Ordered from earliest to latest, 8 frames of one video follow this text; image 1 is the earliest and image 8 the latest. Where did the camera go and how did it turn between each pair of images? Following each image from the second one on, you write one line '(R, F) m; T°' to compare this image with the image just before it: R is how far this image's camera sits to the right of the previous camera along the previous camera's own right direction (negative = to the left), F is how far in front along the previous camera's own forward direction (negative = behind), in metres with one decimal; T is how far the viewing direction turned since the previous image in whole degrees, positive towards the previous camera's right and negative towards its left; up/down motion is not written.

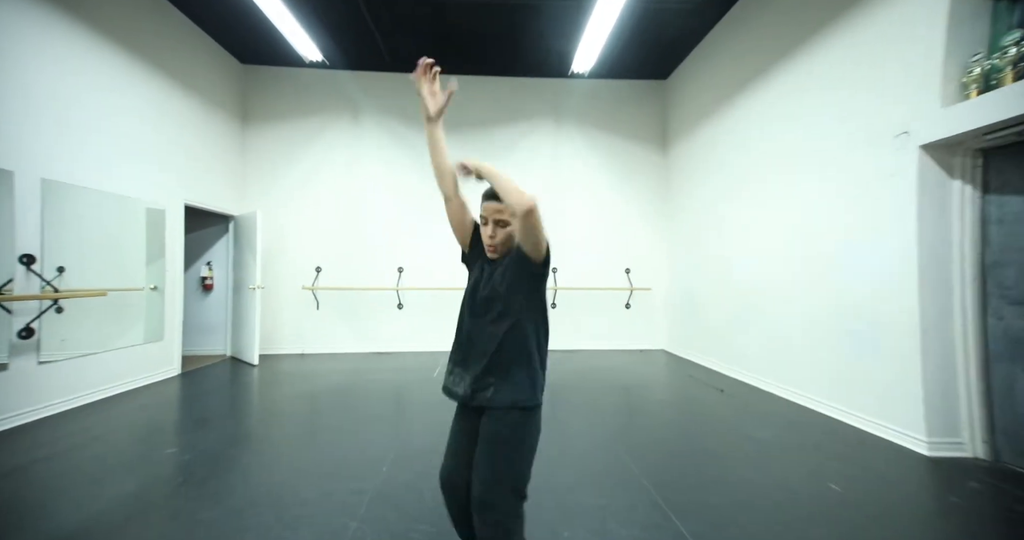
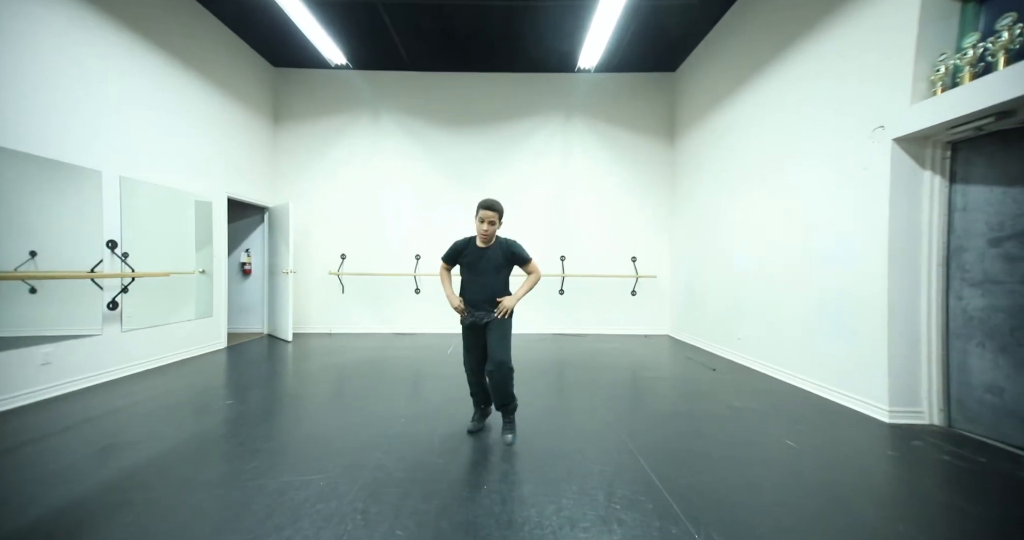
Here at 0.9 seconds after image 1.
(+0.1, -0.3) m; -3°
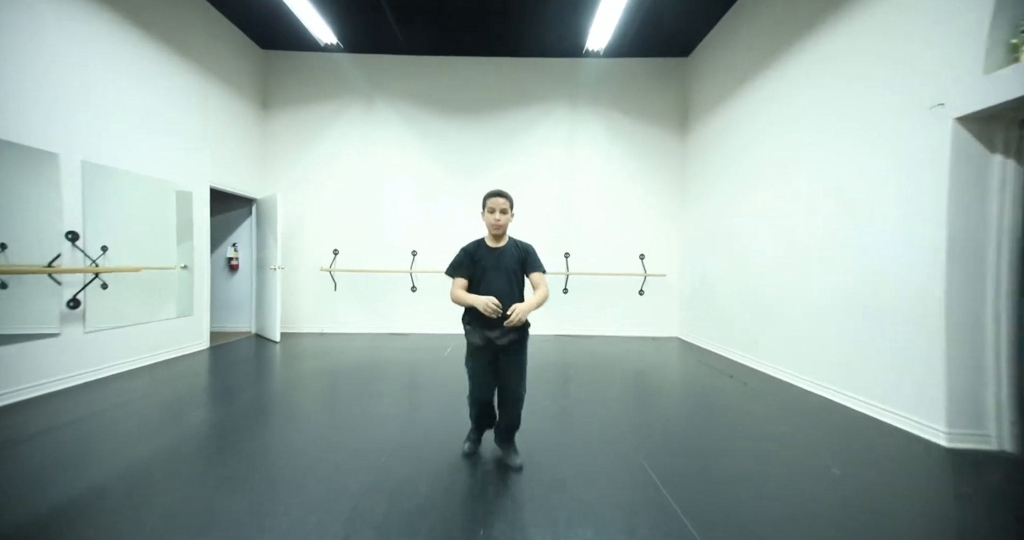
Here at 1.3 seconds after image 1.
(0.0, +0.3) m; 0°
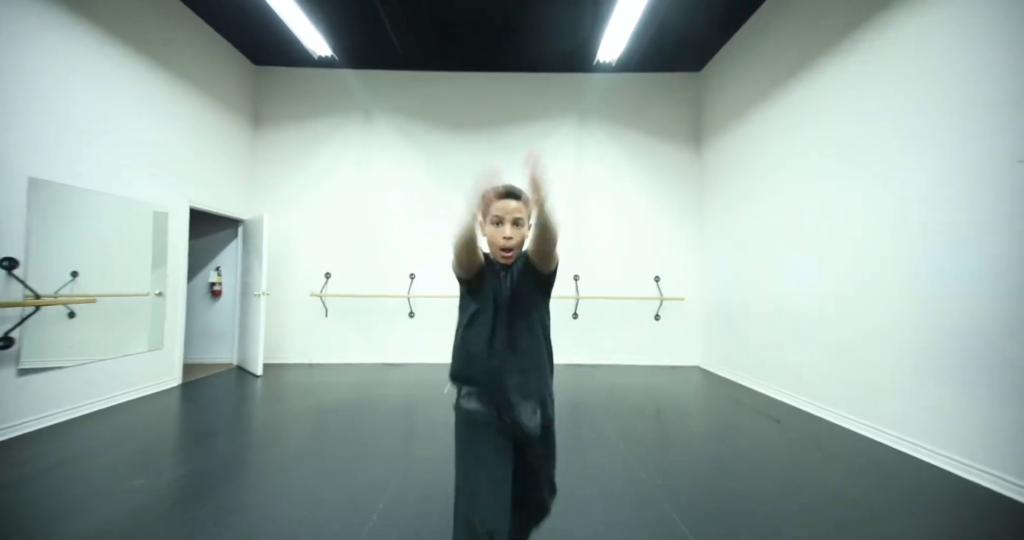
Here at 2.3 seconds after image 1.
(-0.1, +0.3) m; 0°
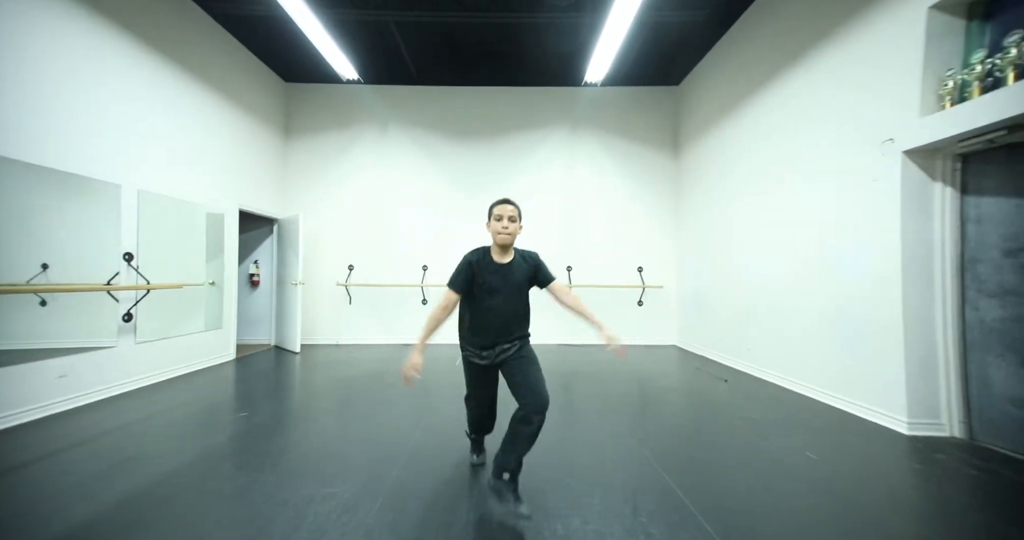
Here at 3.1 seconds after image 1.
(0.0, -0.6) m; 0°
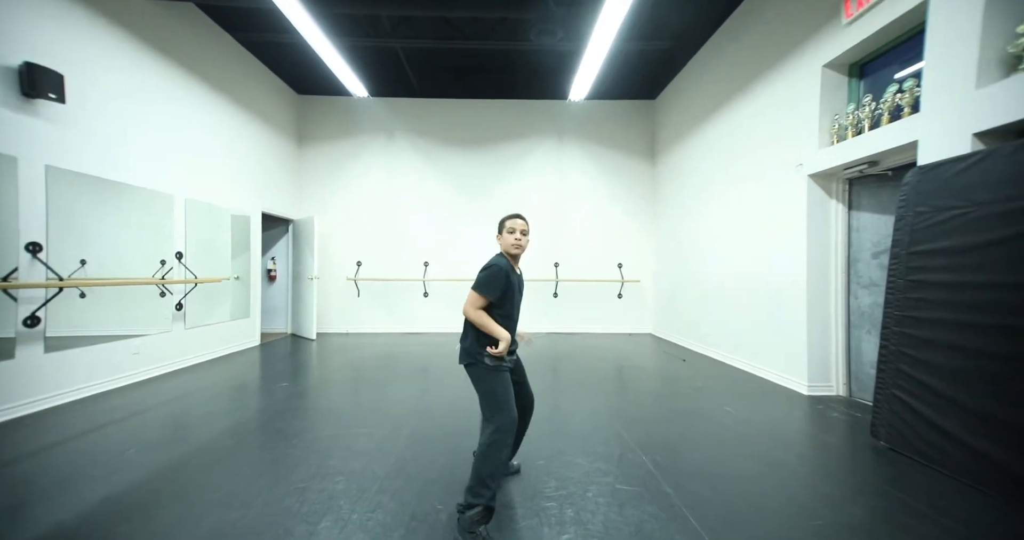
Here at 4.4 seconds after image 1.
(0.0, -0.6) m; +1°
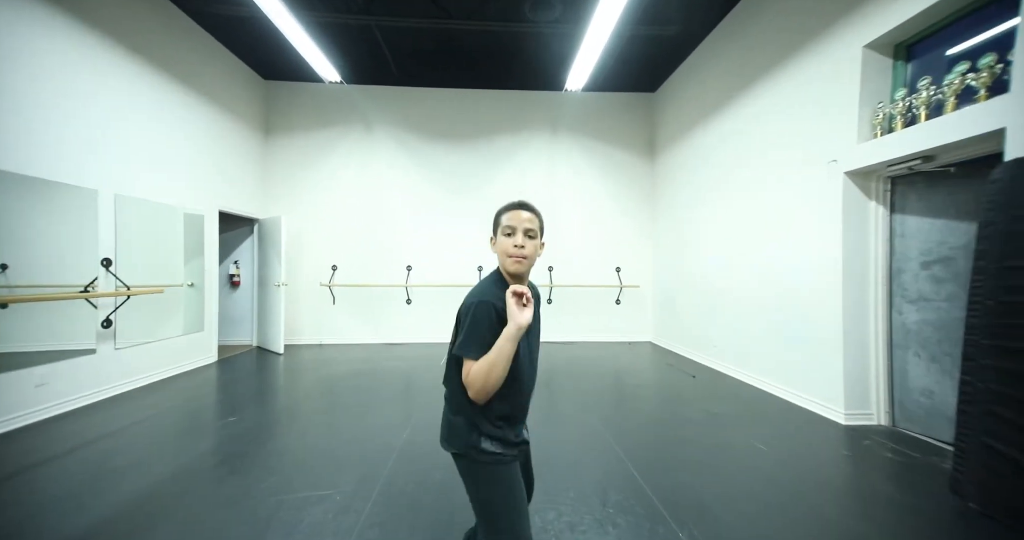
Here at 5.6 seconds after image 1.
(0.0, +0.4) m; +2°
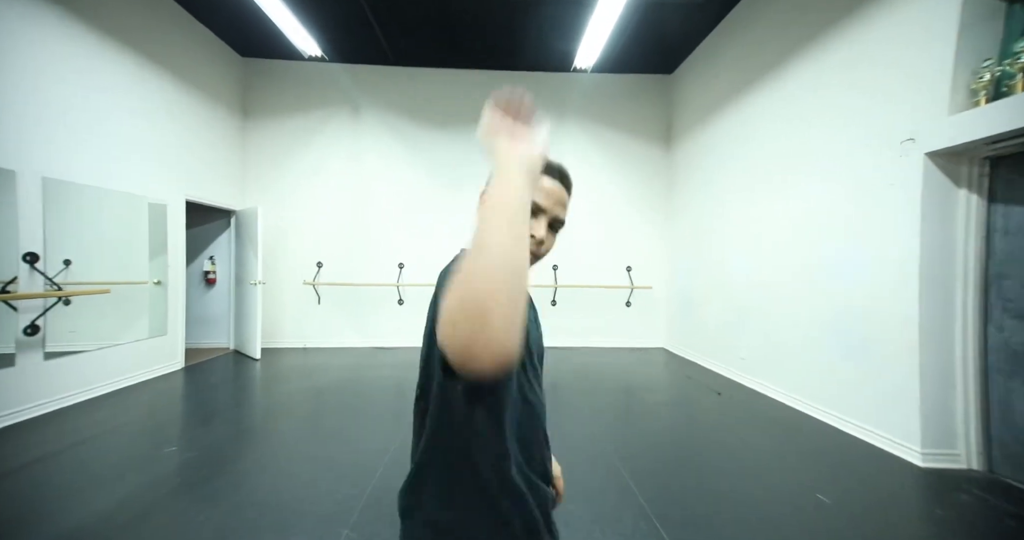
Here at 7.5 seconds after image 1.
(0.0, +0.5) m; -1°
